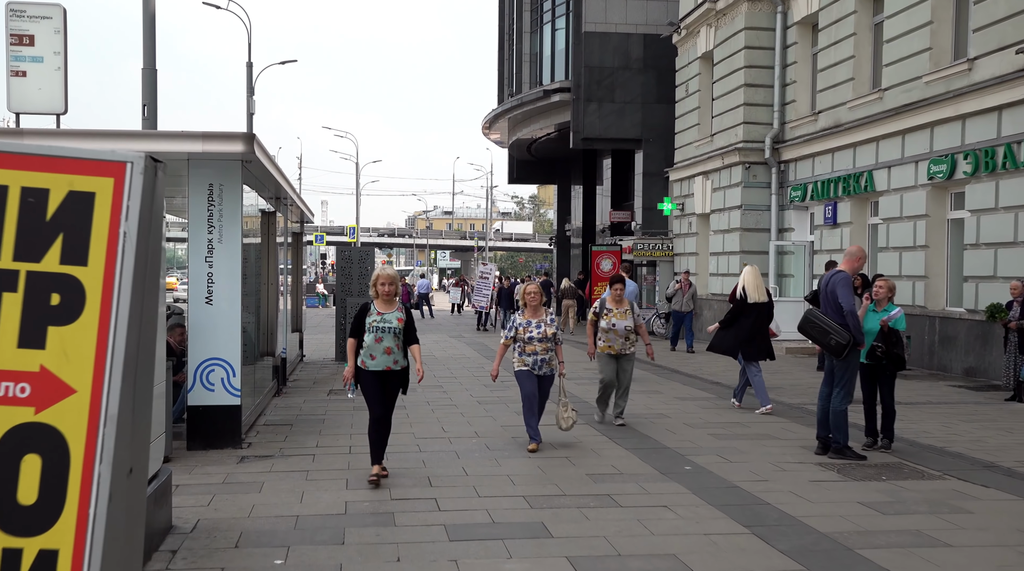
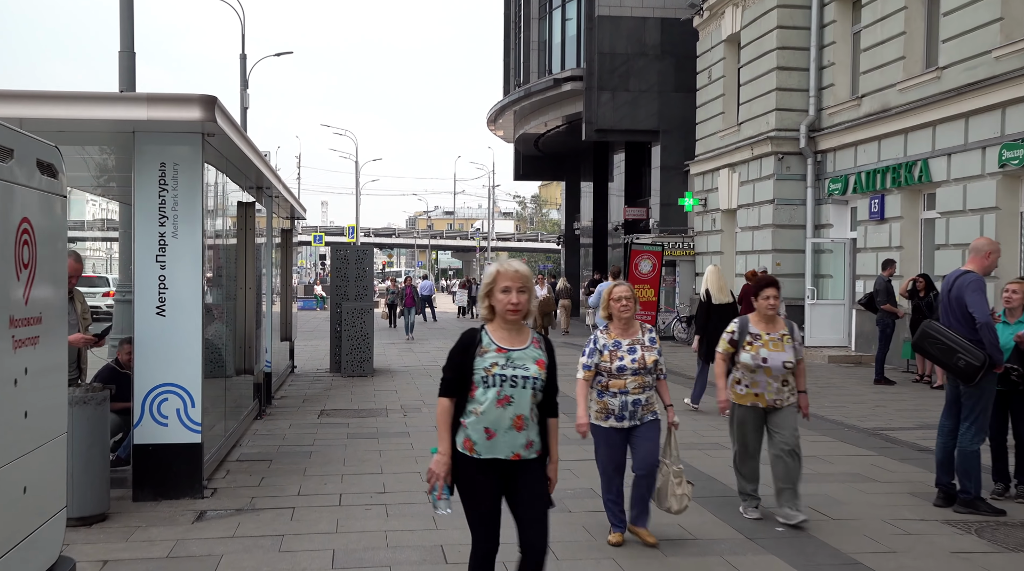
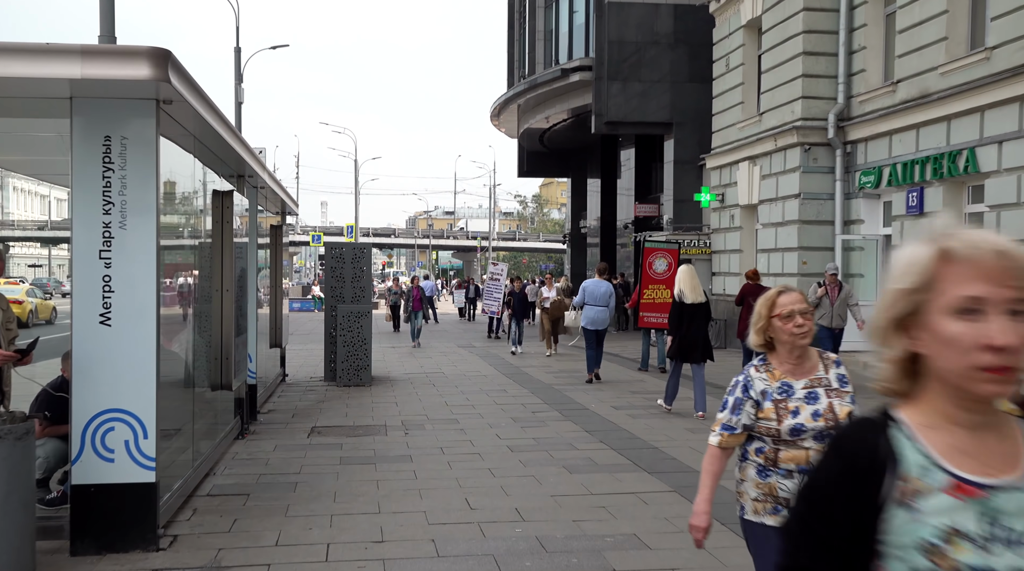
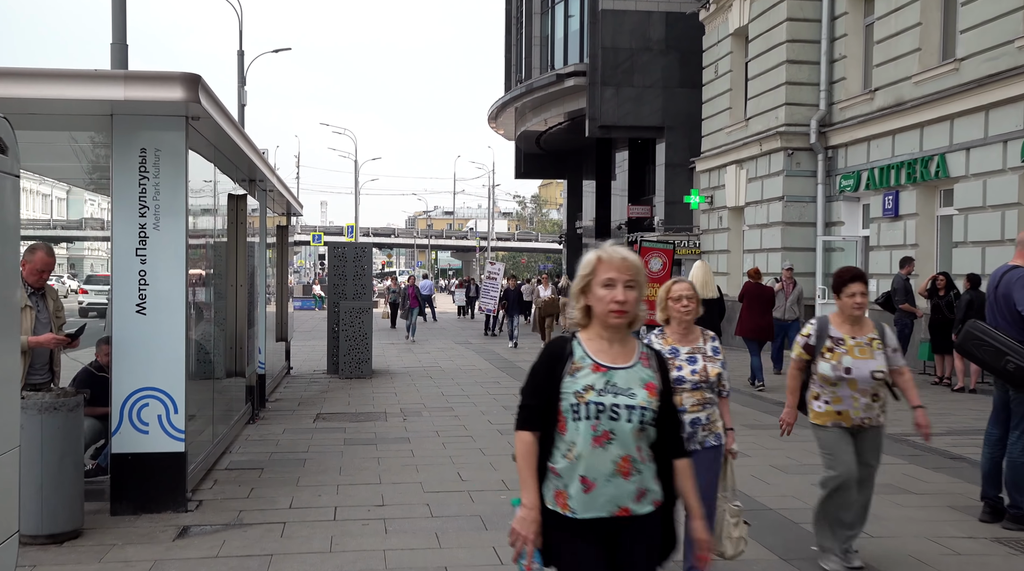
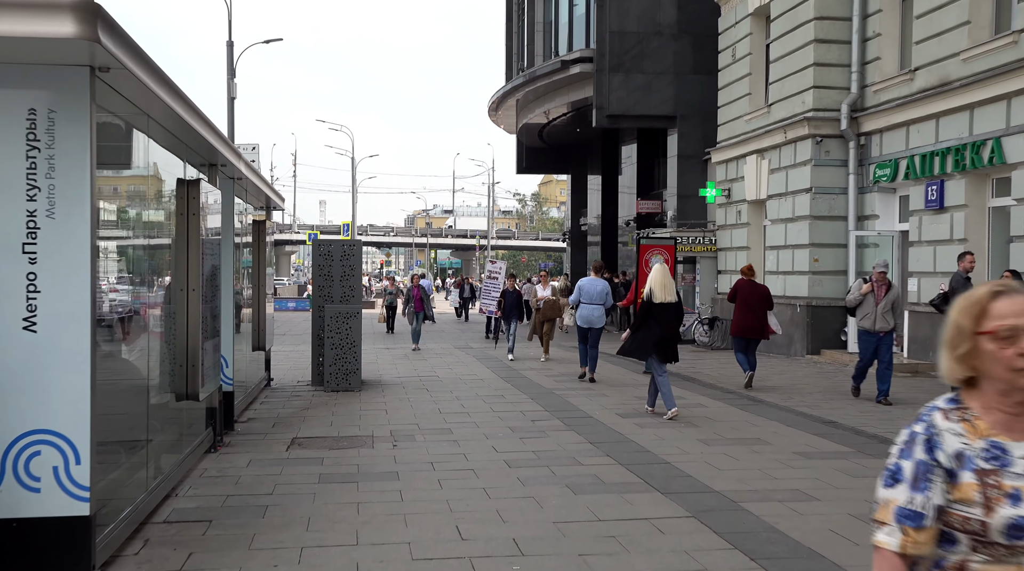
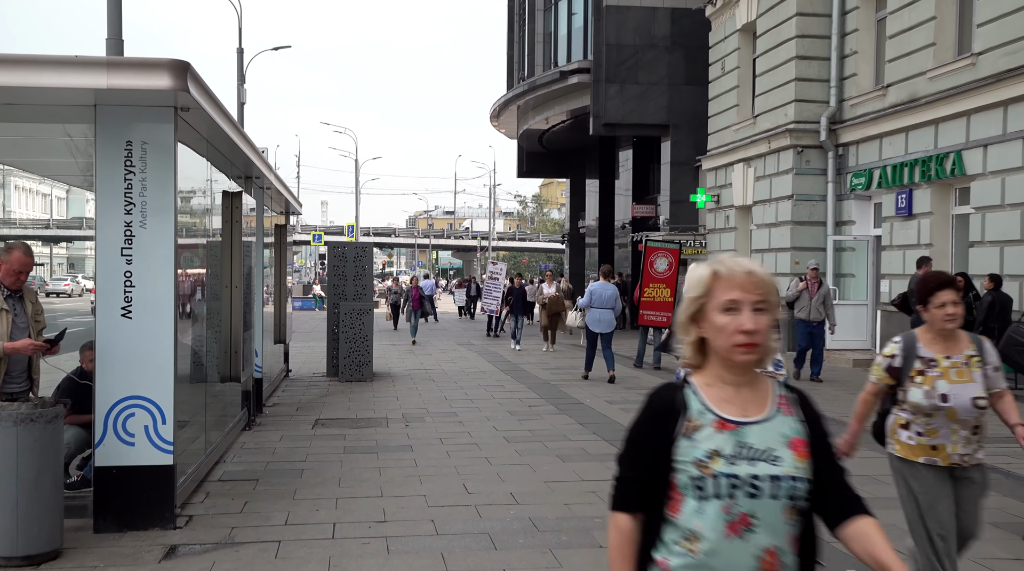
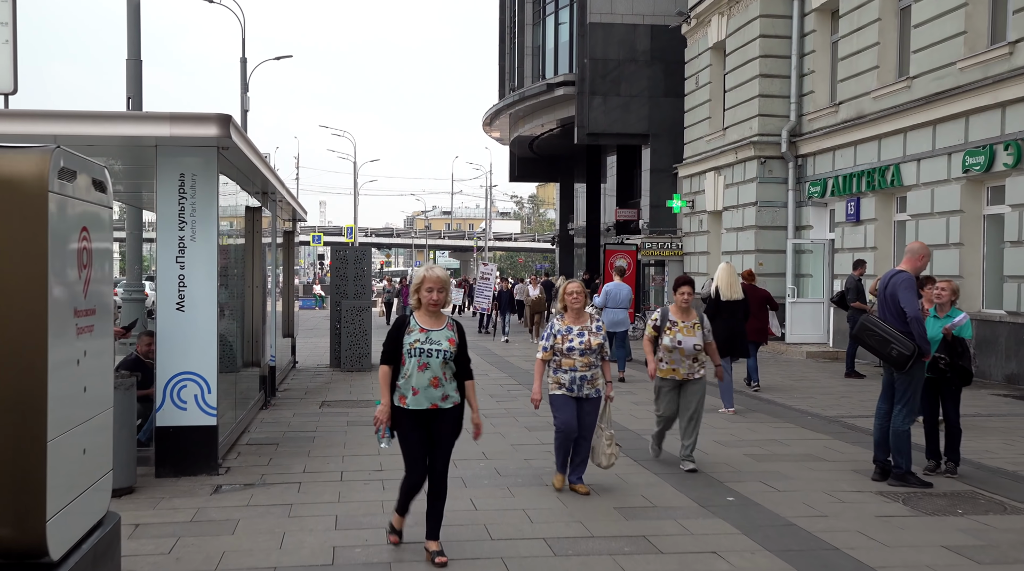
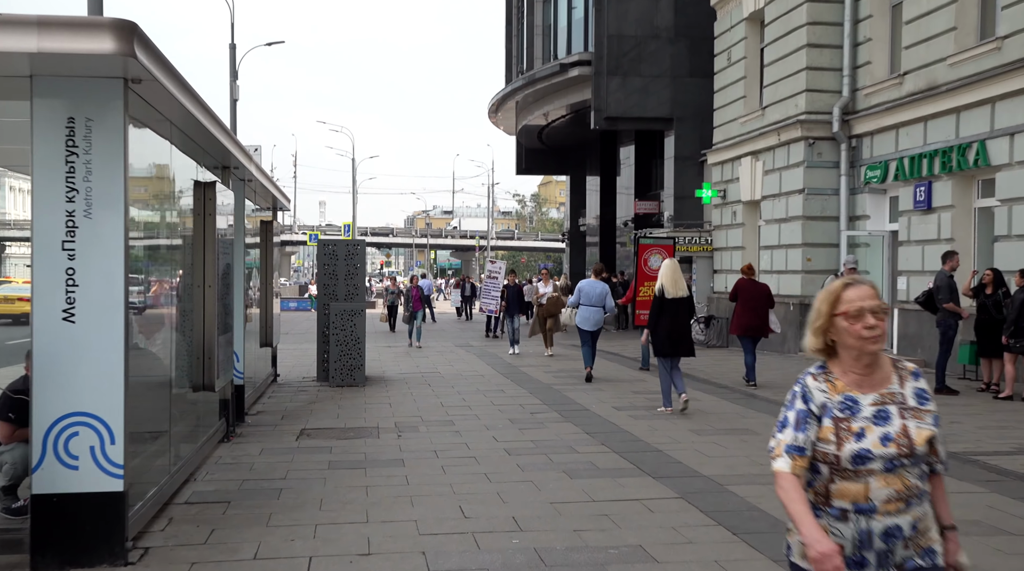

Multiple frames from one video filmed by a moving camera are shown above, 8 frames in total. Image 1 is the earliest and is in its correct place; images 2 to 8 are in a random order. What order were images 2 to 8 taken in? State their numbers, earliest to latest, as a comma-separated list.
7, 2, 4, 6, 3, 8, 5
